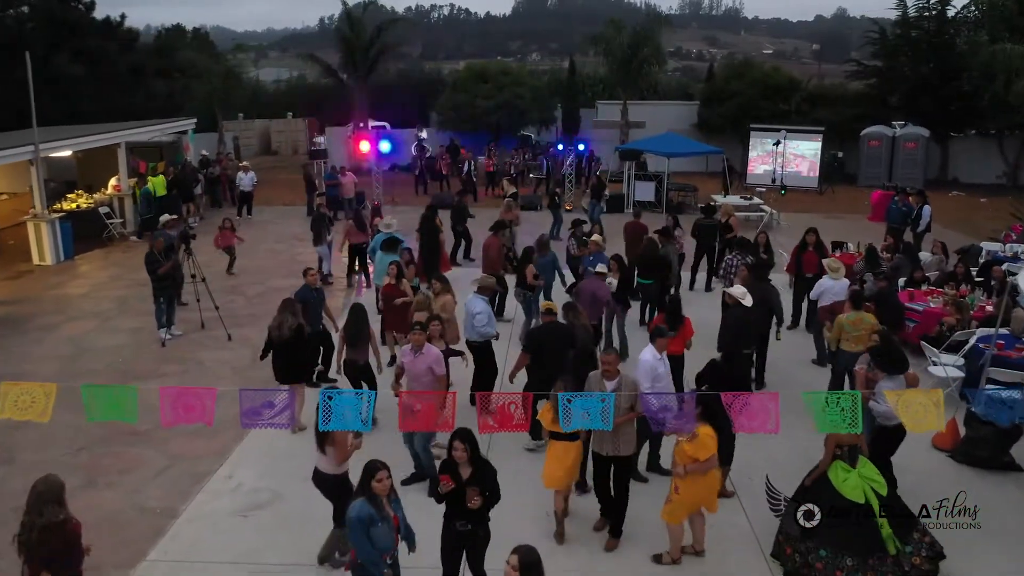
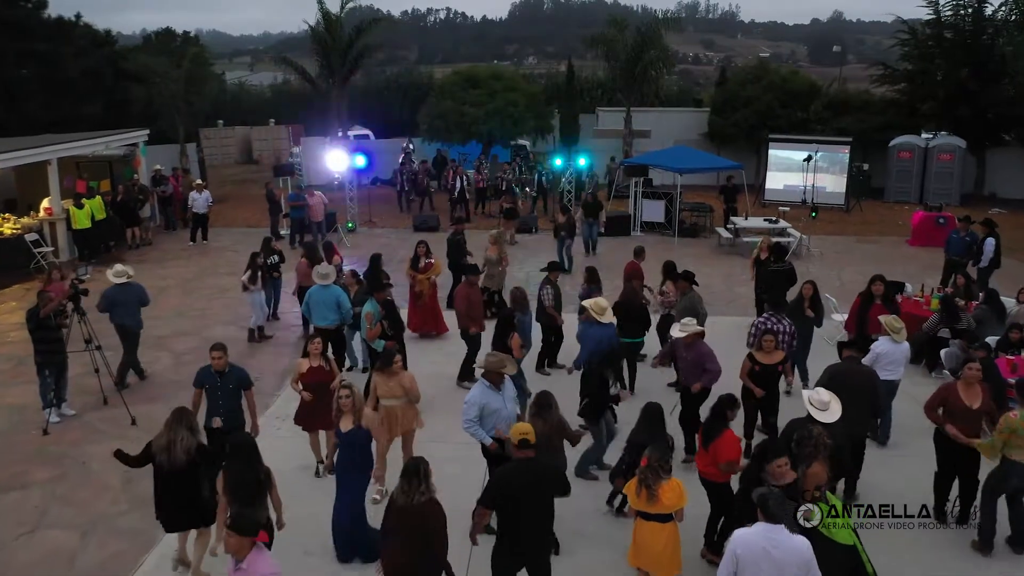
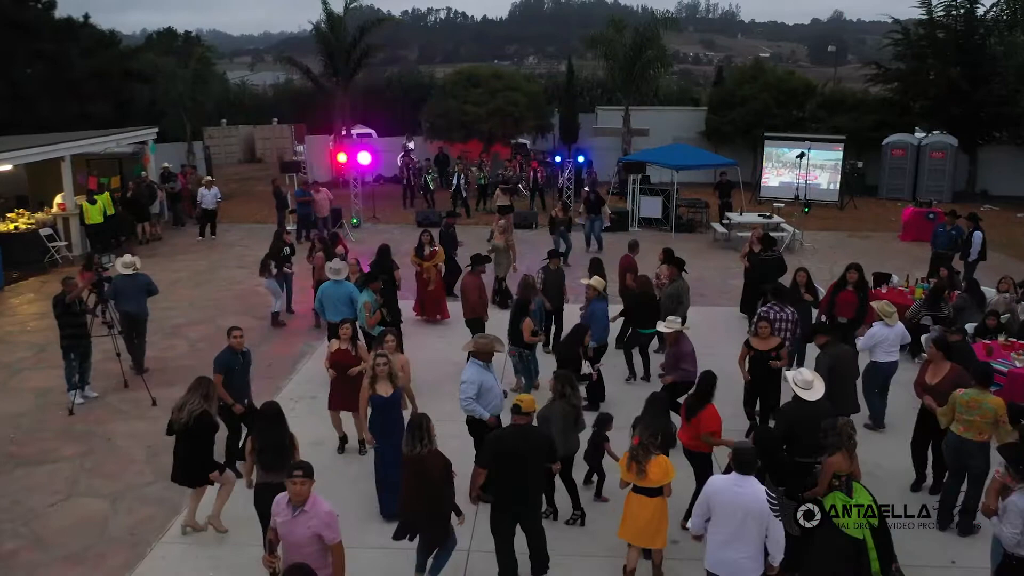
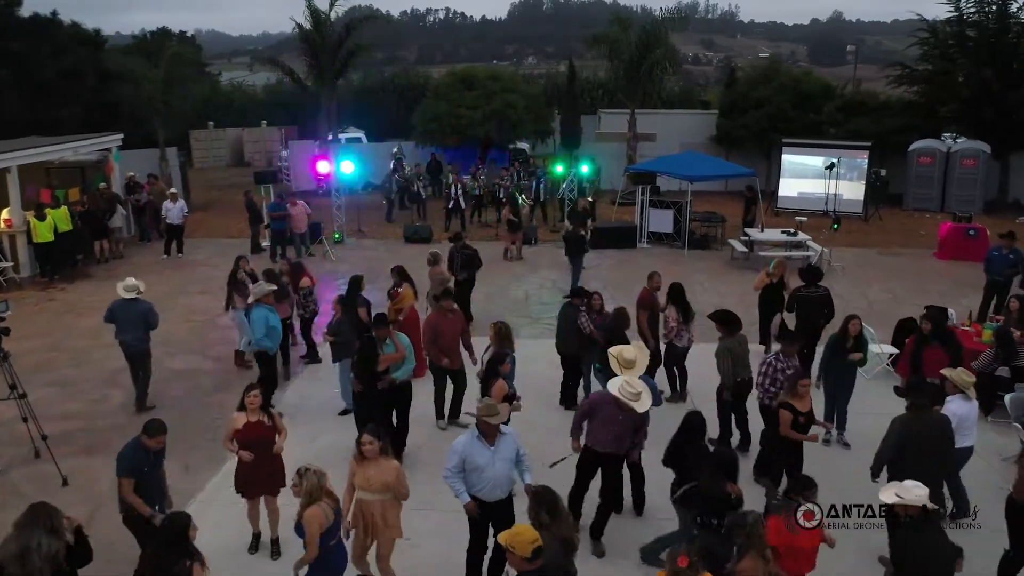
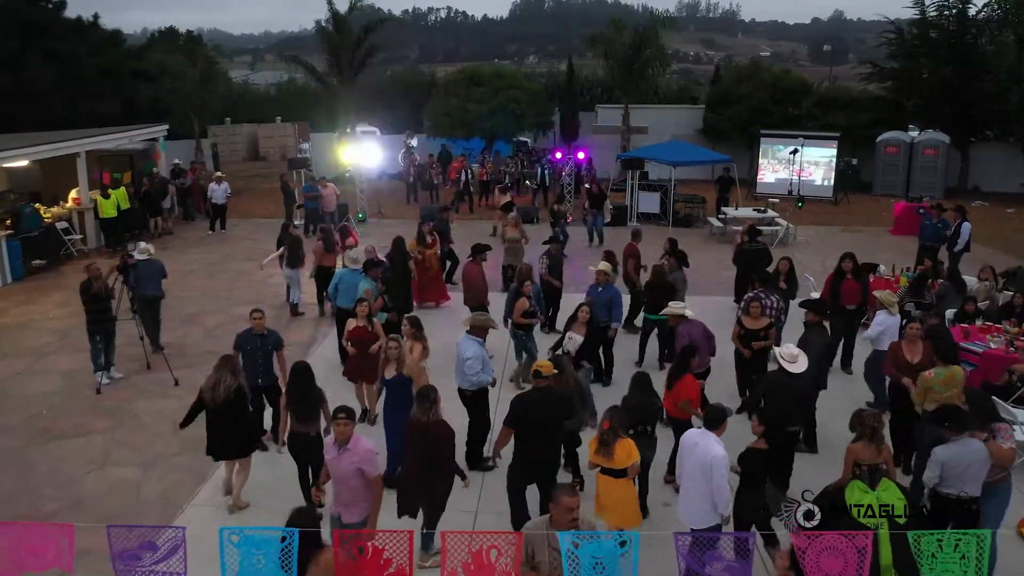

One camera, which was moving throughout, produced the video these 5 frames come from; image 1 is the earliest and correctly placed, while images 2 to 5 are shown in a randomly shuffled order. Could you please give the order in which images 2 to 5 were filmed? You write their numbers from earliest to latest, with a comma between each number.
5, 3, 2, 4
